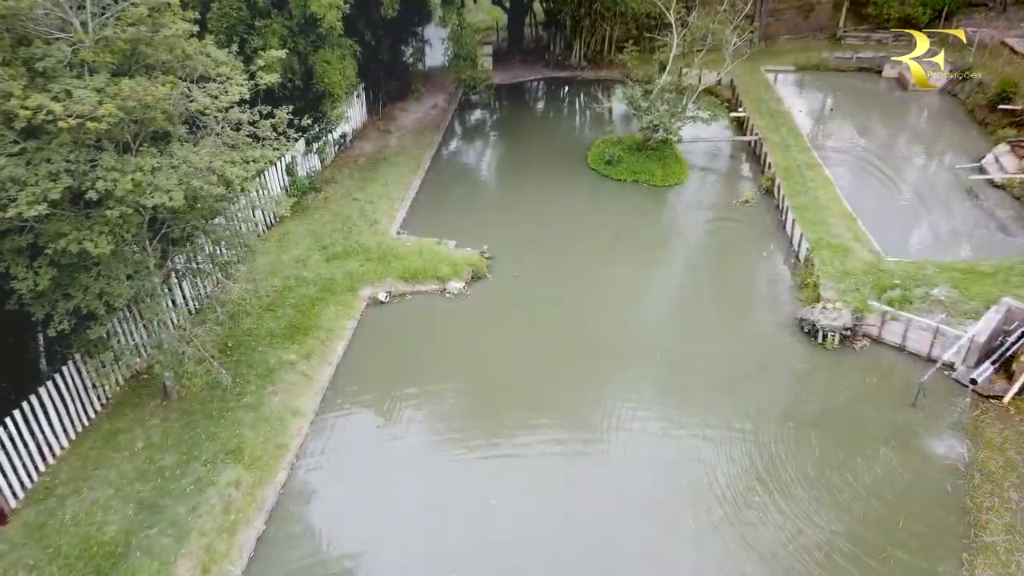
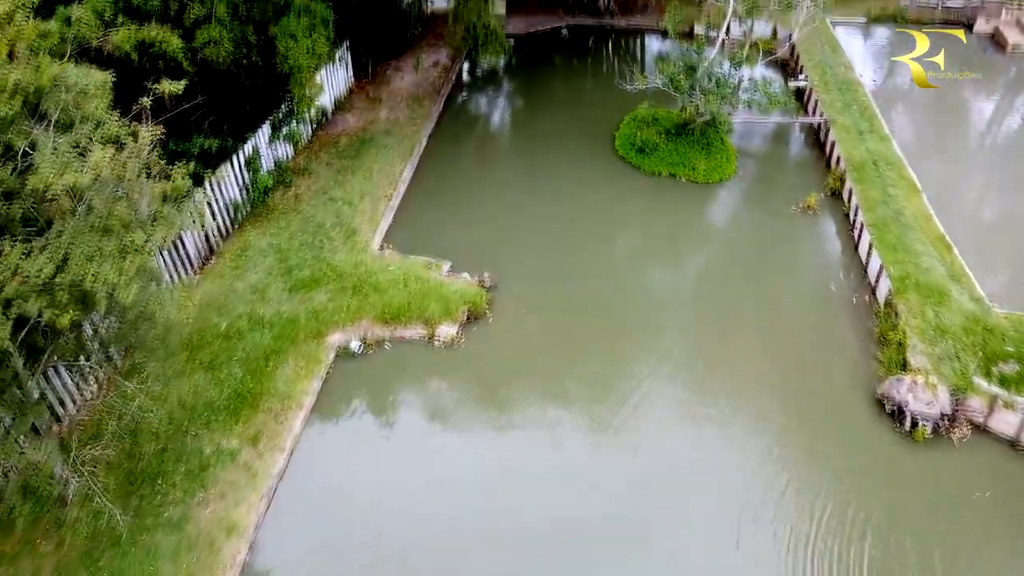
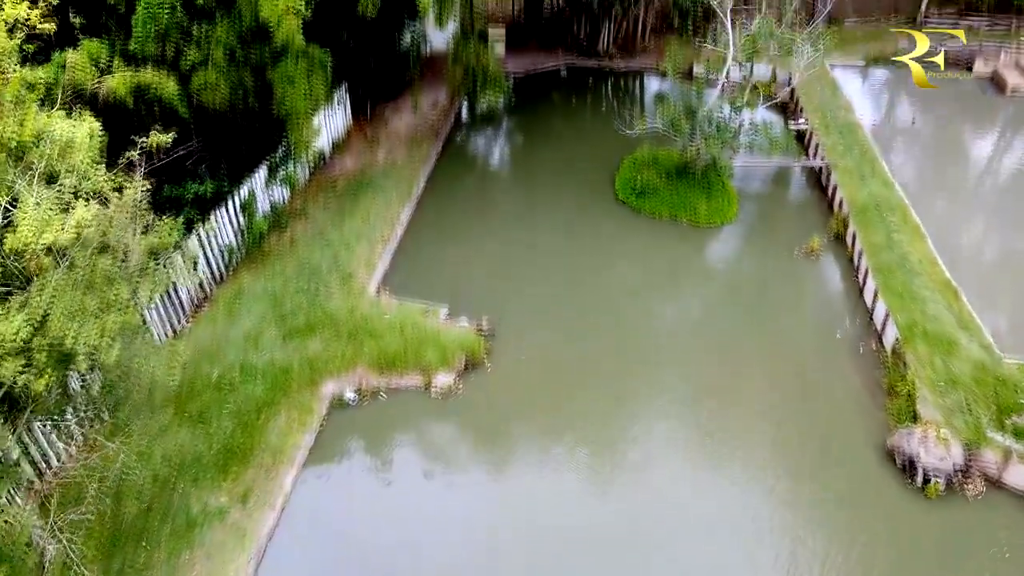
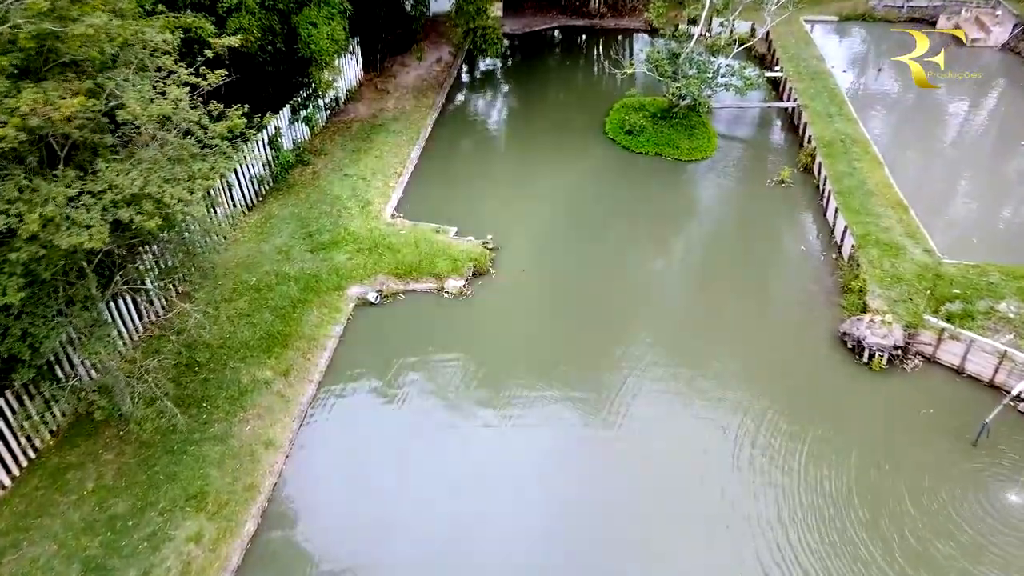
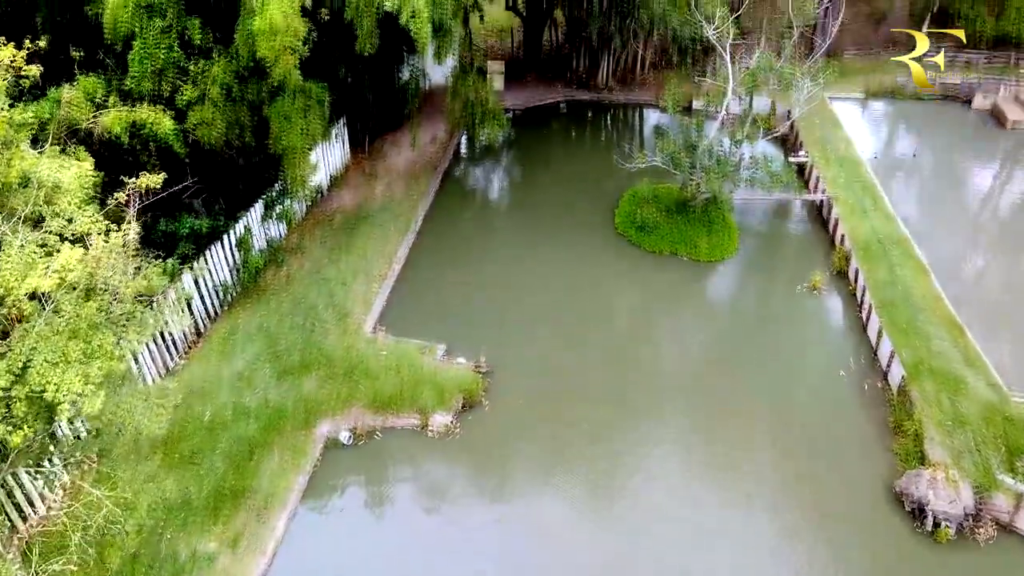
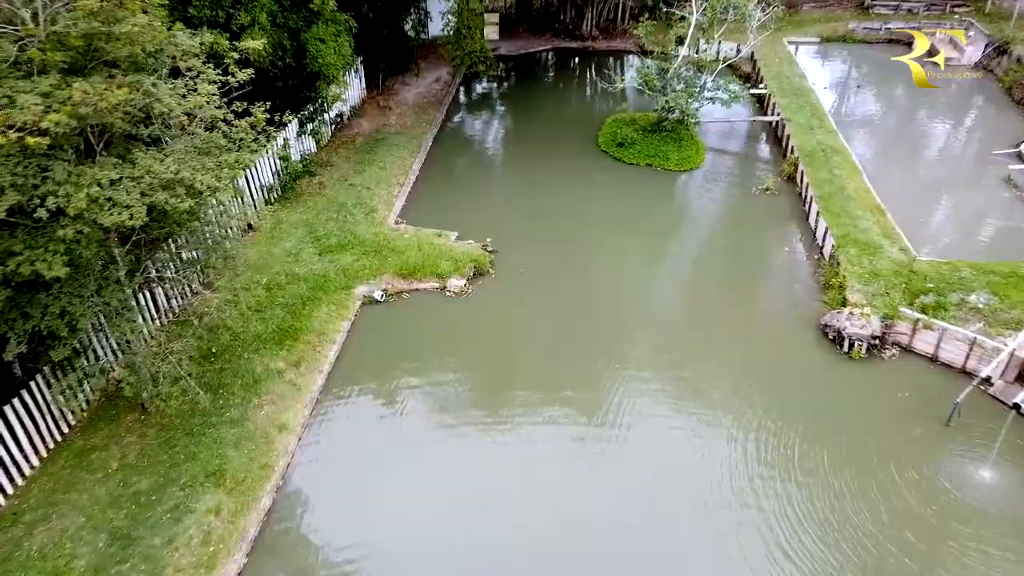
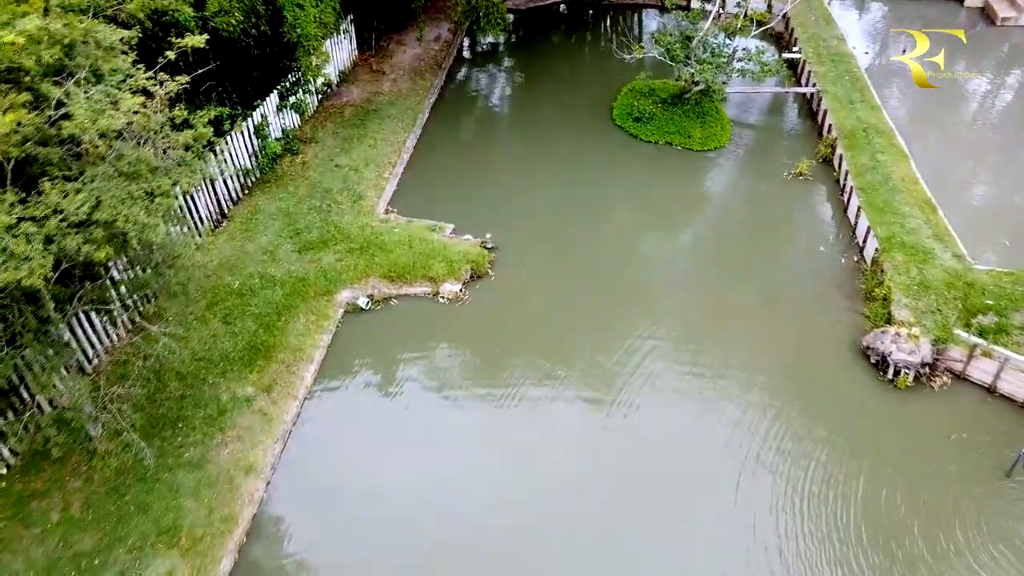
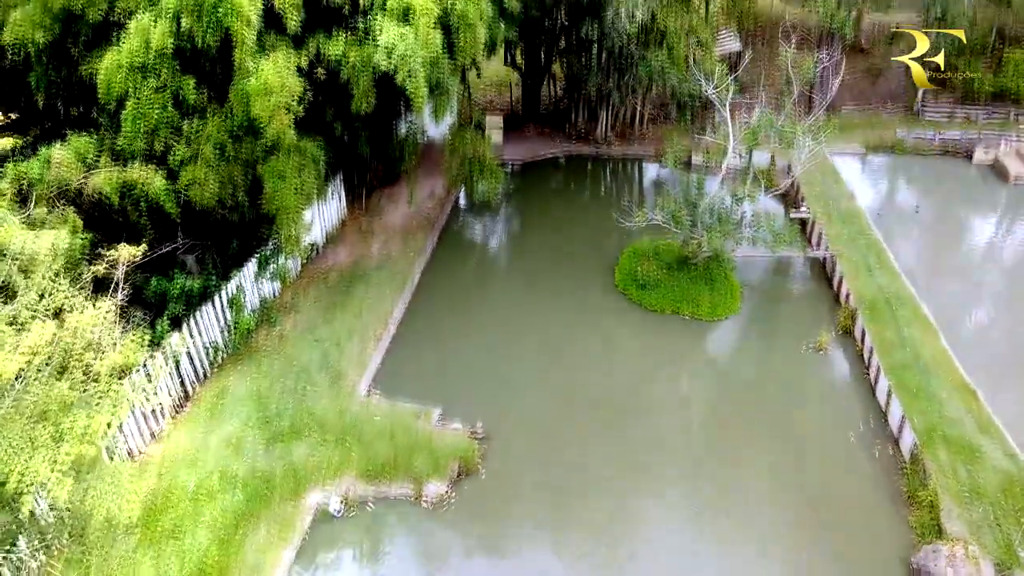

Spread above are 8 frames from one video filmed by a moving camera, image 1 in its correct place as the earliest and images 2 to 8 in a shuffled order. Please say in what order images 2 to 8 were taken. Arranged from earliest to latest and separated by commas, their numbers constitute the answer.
6, 4, 7, 2, 3, 5, 8
